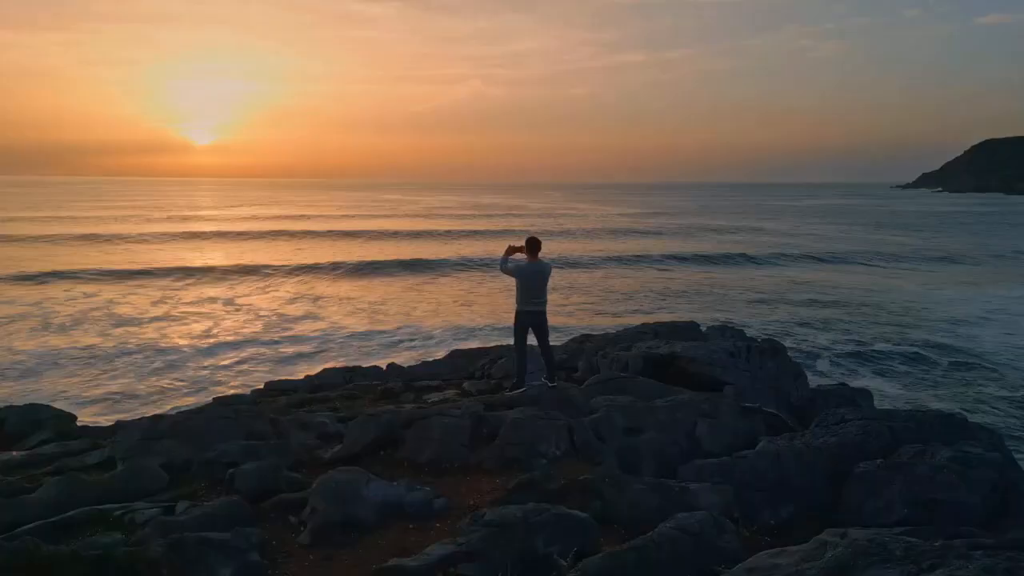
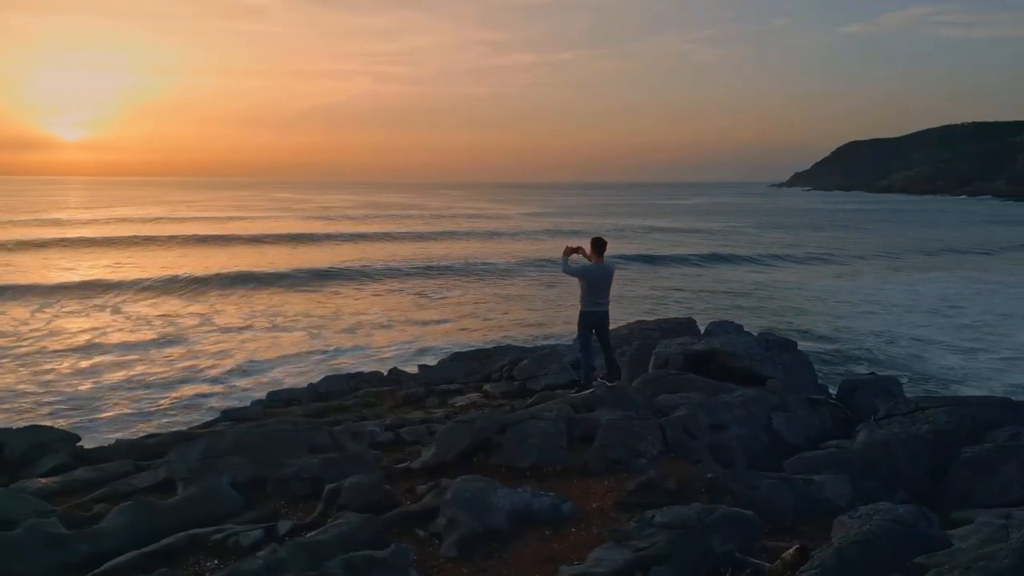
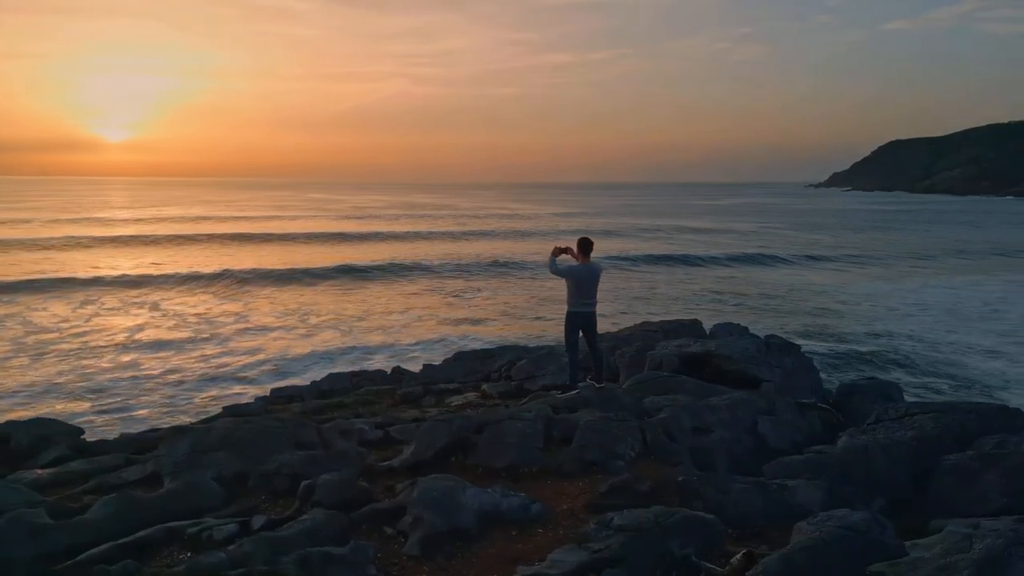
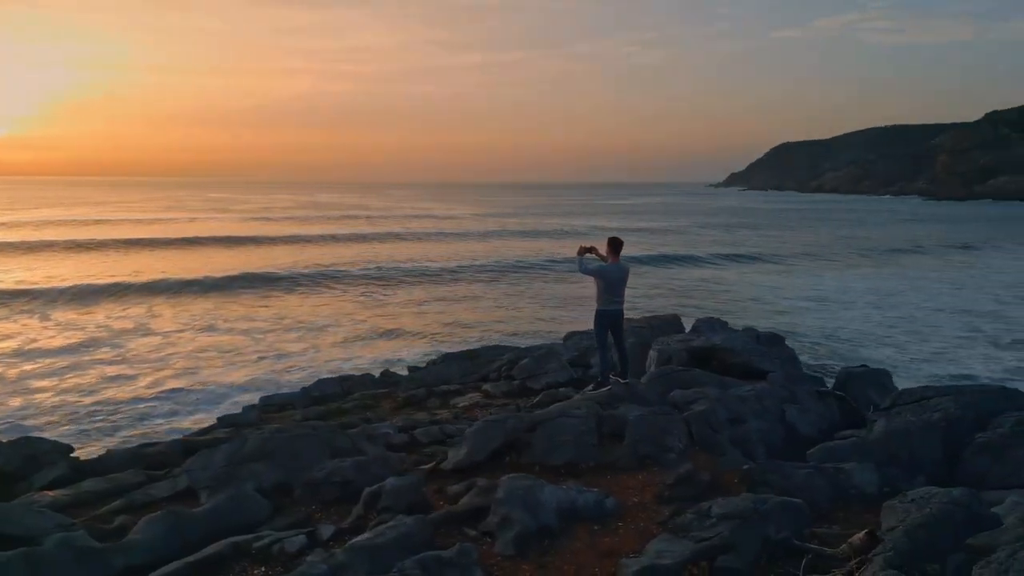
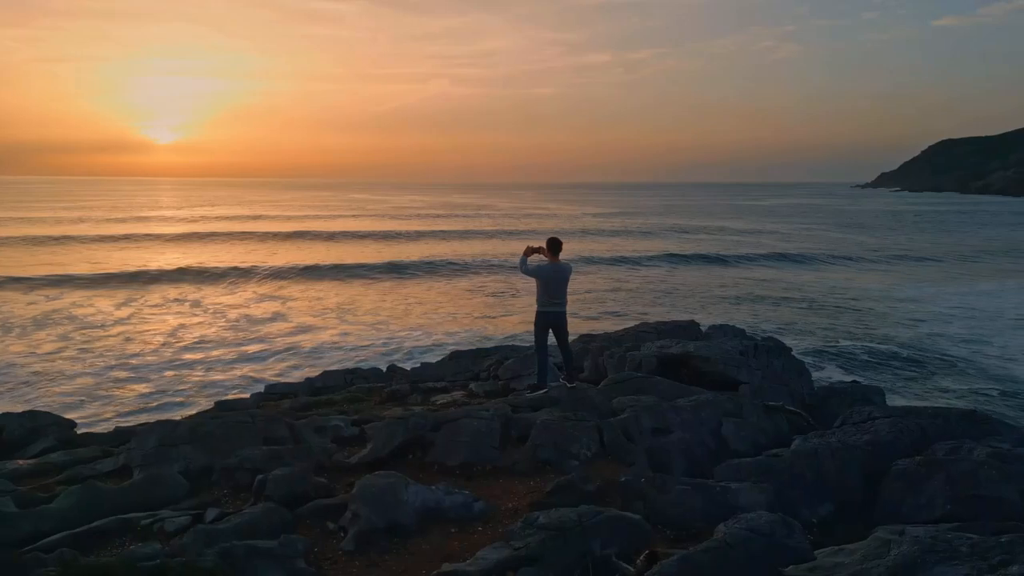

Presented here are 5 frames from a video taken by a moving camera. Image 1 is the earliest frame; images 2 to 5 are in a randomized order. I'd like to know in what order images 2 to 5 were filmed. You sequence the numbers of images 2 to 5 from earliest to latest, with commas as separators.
5, 3, 2, 4
